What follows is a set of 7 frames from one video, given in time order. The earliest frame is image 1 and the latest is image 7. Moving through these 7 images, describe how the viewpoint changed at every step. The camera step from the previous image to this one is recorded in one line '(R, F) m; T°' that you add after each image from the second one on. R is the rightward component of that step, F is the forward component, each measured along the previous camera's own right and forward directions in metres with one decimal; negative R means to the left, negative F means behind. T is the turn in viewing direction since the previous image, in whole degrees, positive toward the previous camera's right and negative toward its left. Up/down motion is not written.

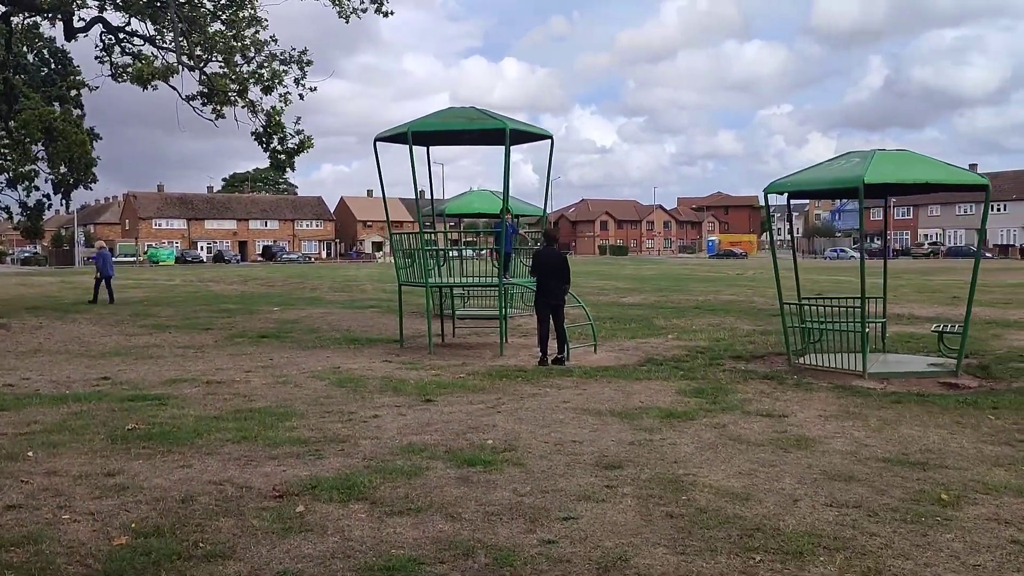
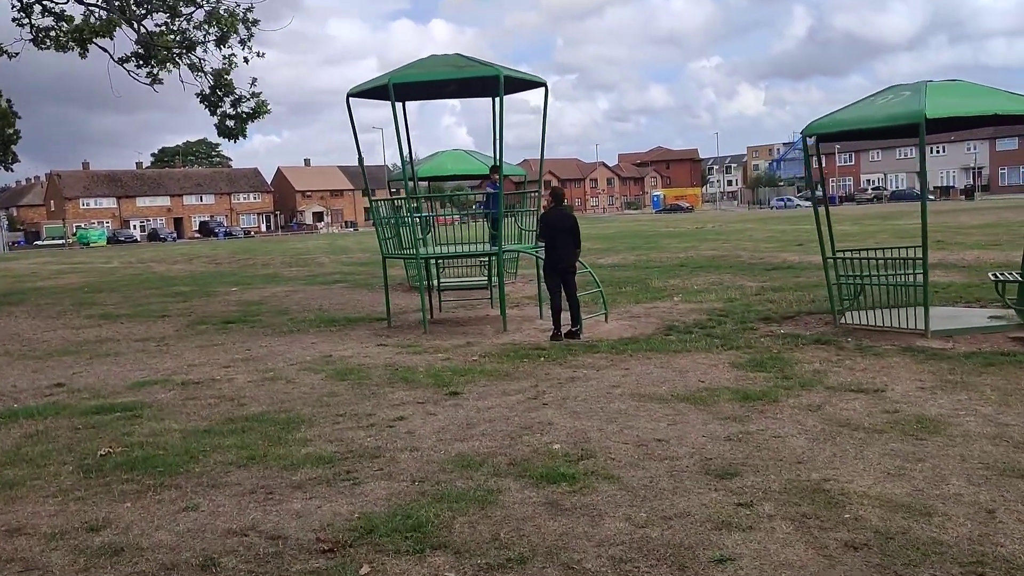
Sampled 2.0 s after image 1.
(-0.7, +1.2) m; +4°
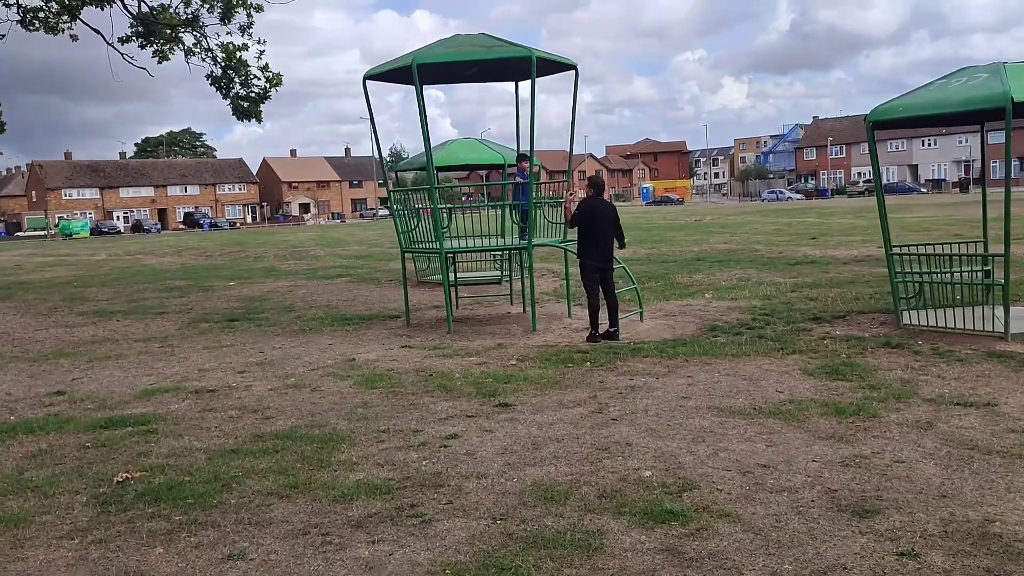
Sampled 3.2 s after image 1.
(-0.5, +0.7) m; +1°
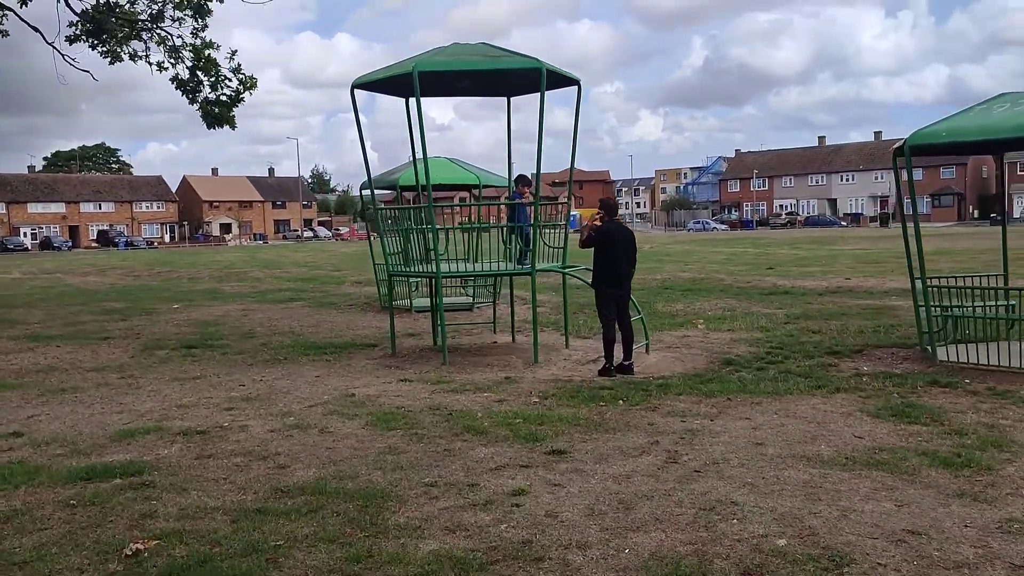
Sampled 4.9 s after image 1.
(-0.8, +0.8) m; +5°
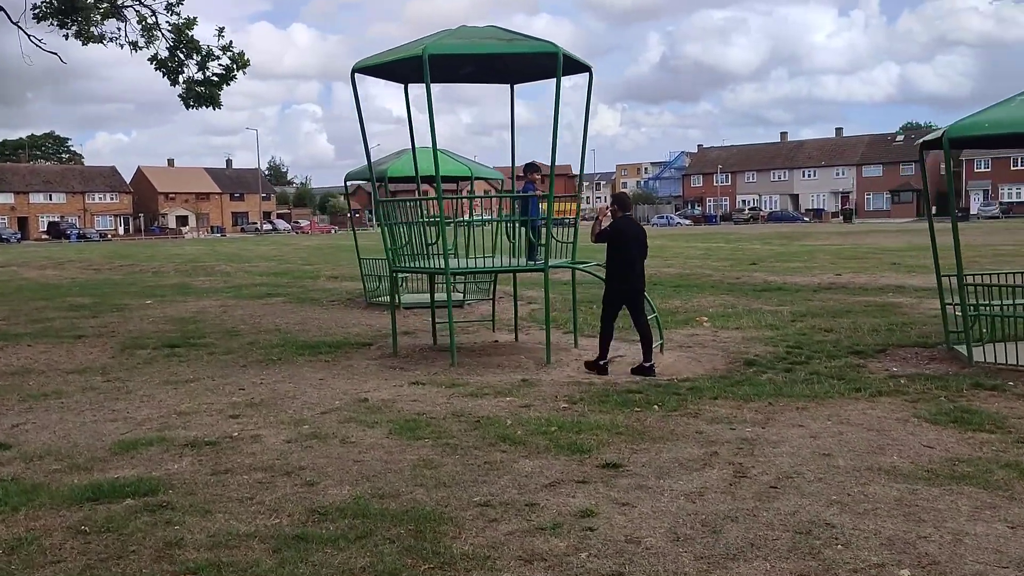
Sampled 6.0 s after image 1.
(-0.5, +0.5) m; +3°
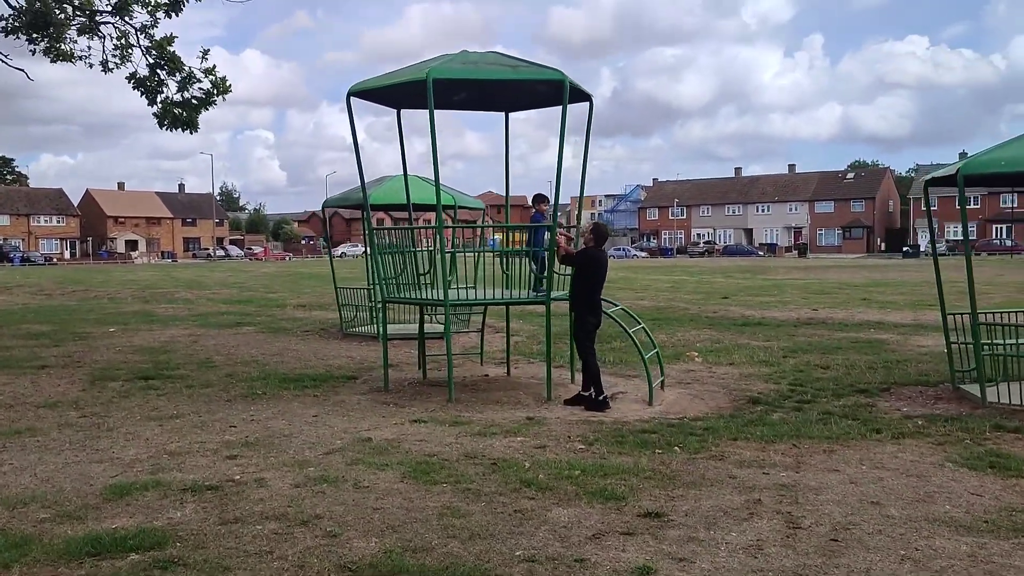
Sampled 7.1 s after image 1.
(-0.4, +0.3) m; +3°
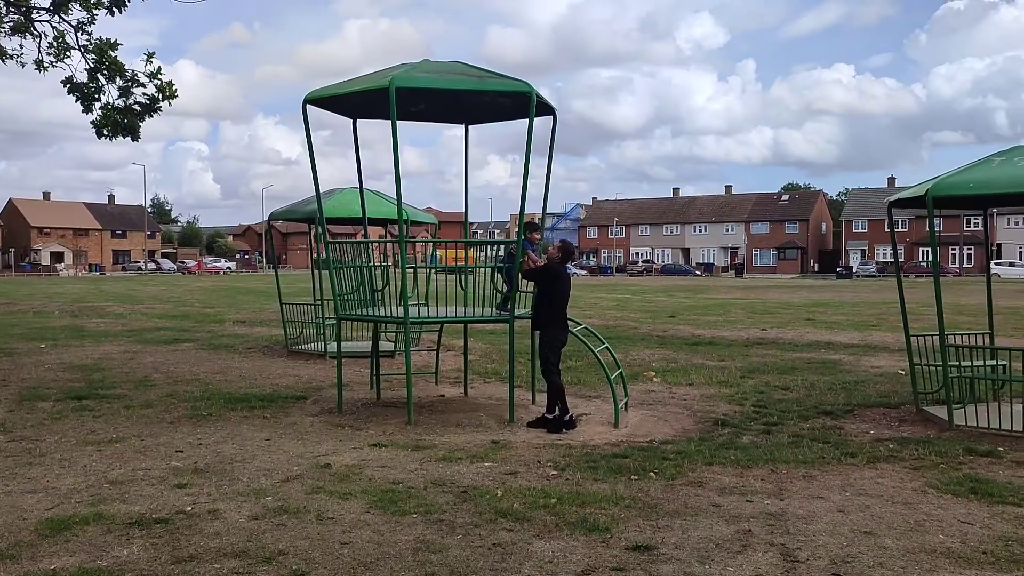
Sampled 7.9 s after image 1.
(-0.2, +0.3) m; +4°
